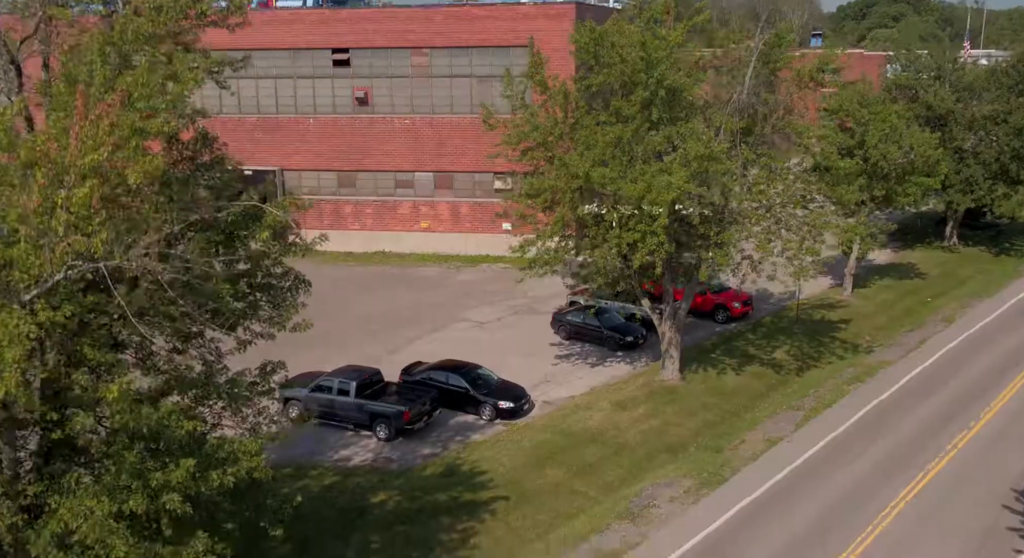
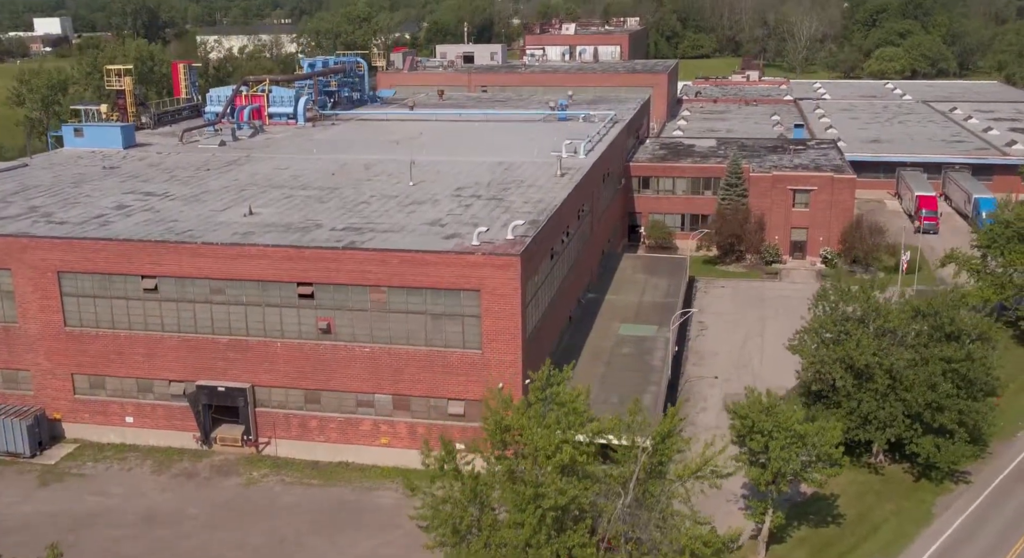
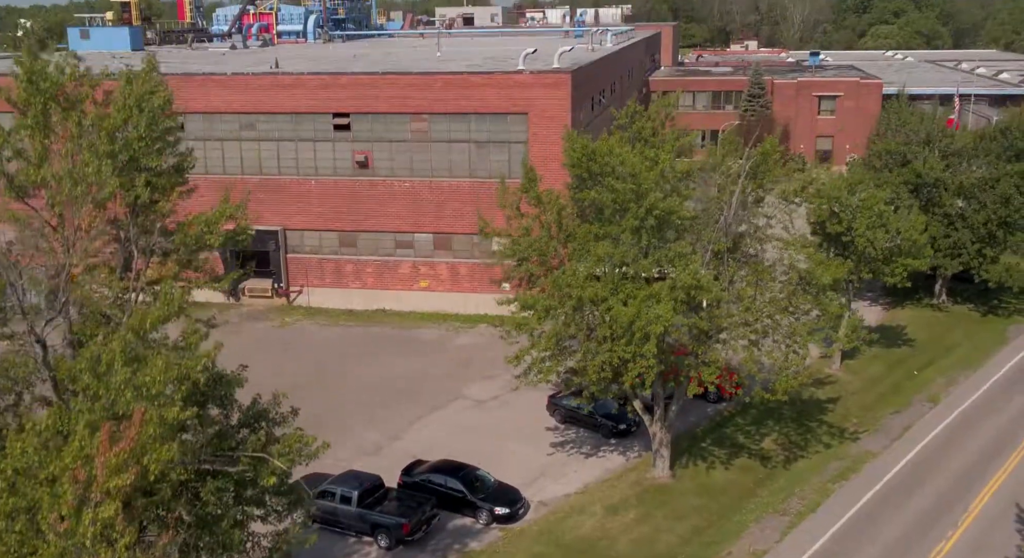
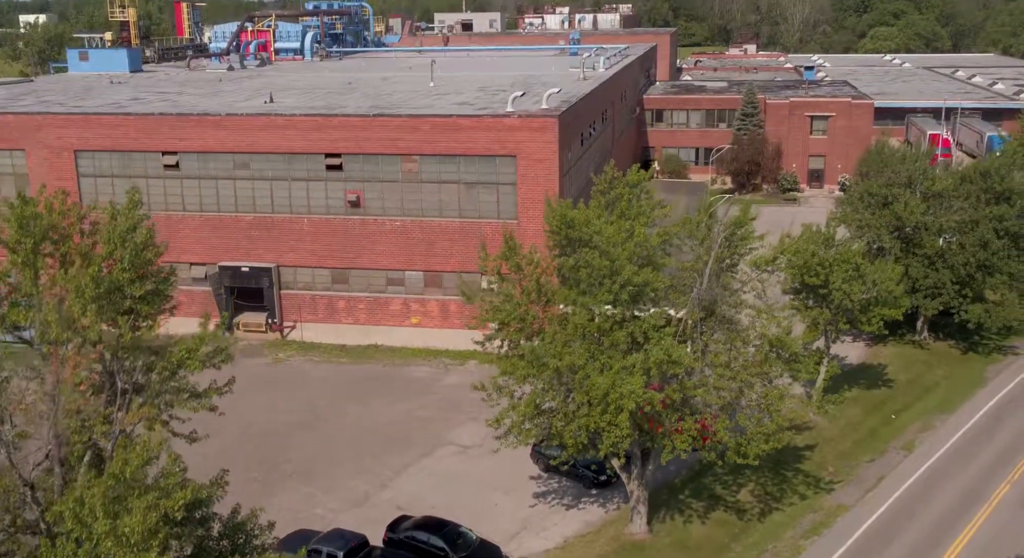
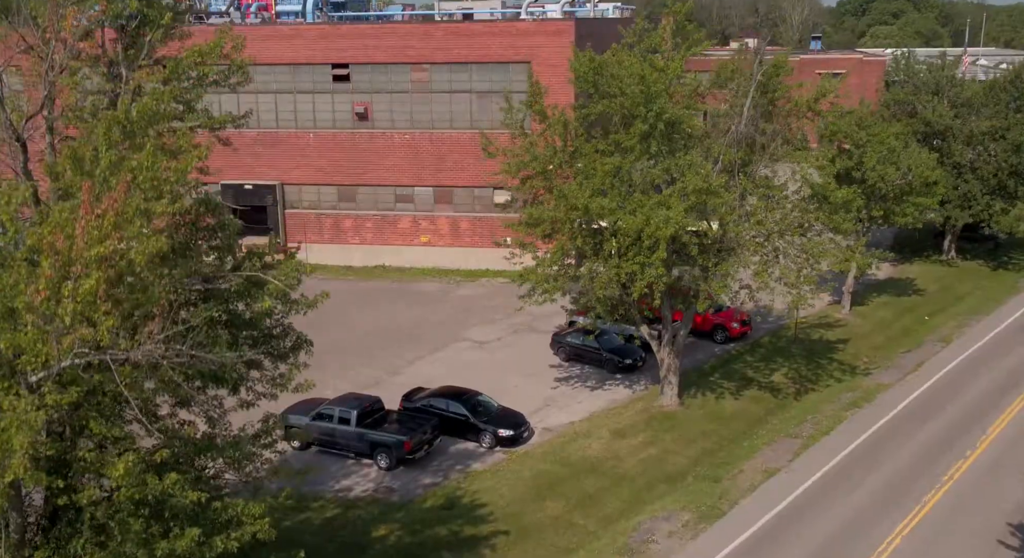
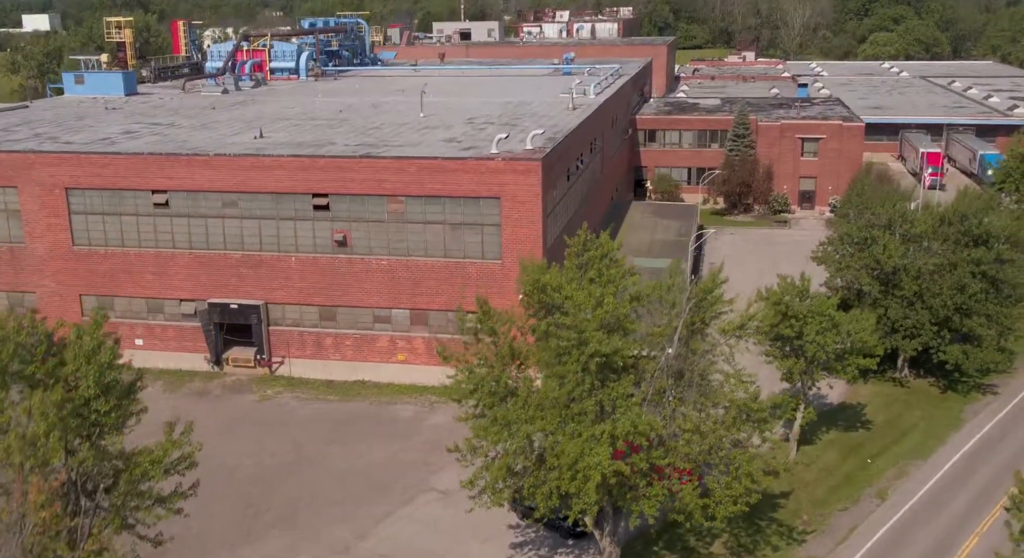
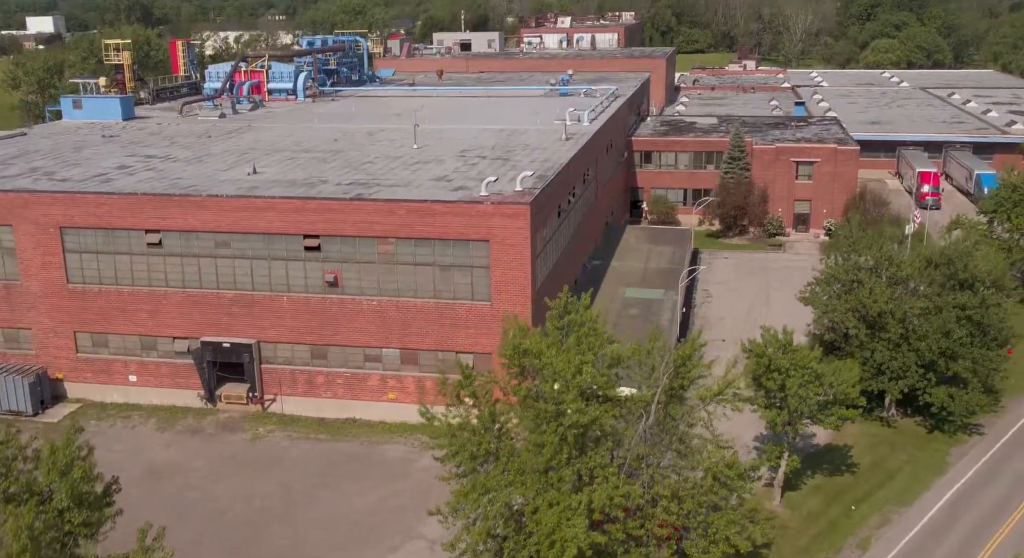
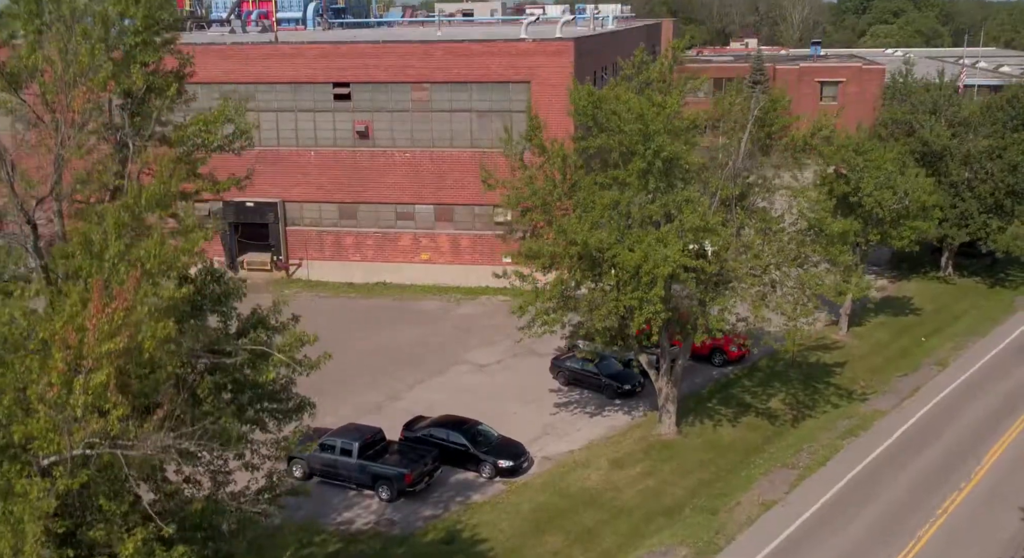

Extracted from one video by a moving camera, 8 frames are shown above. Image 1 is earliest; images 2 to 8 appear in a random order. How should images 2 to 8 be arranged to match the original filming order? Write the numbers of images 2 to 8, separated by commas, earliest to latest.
5, 8, 3, 4, 6, 7, 2
